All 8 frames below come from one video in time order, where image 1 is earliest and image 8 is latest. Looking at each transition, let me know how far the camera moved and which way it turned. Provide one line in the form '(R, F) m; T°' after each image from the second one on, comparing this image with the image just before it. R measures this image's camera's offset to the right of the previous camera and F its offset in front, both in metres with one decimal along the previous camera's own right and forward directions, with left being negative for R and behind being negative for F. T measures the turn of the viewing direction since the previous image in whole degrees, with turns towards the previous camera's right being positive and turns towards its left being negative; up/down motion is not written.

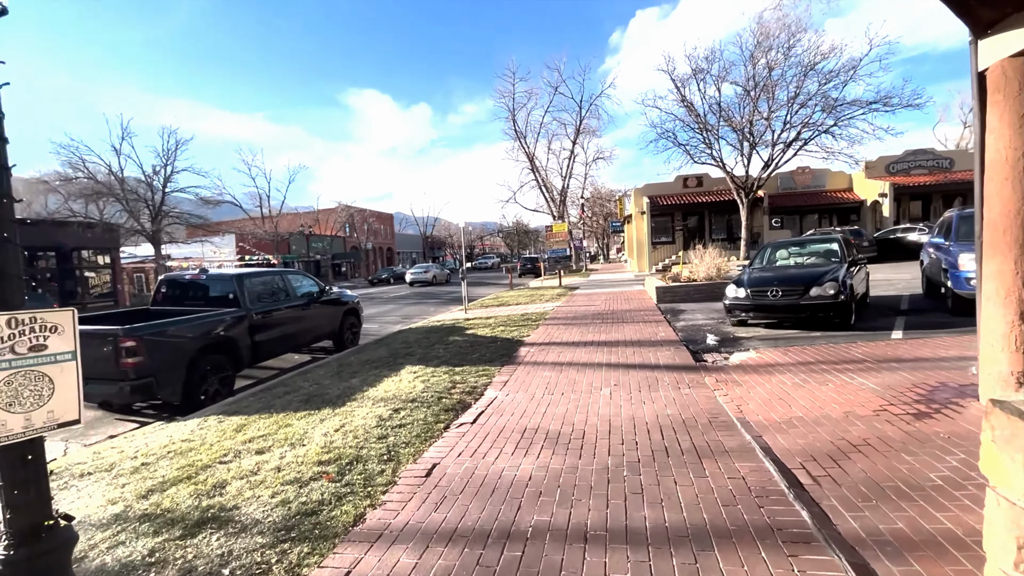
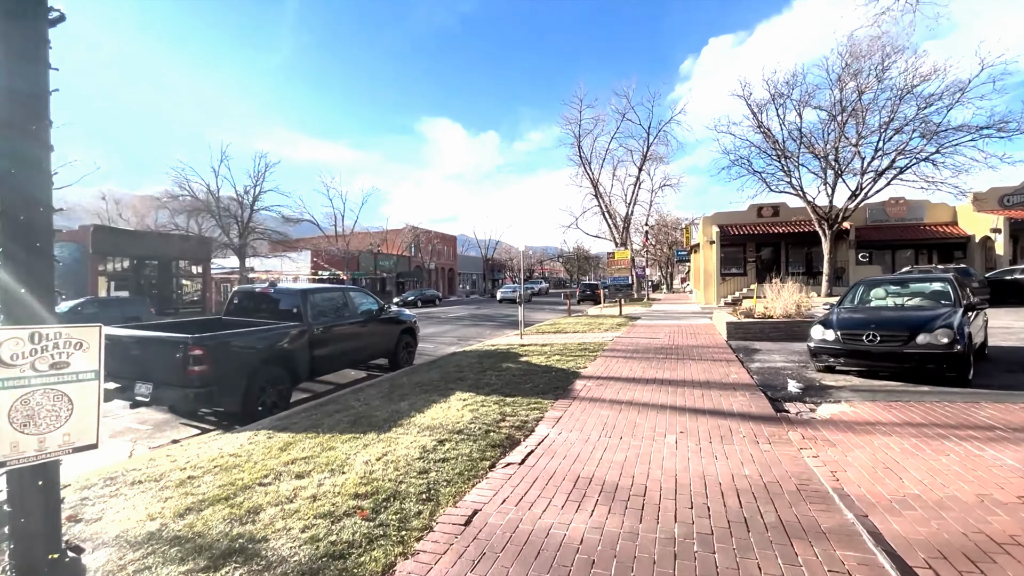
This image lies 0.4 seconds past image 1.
(0.0, +0.3) m; -7°
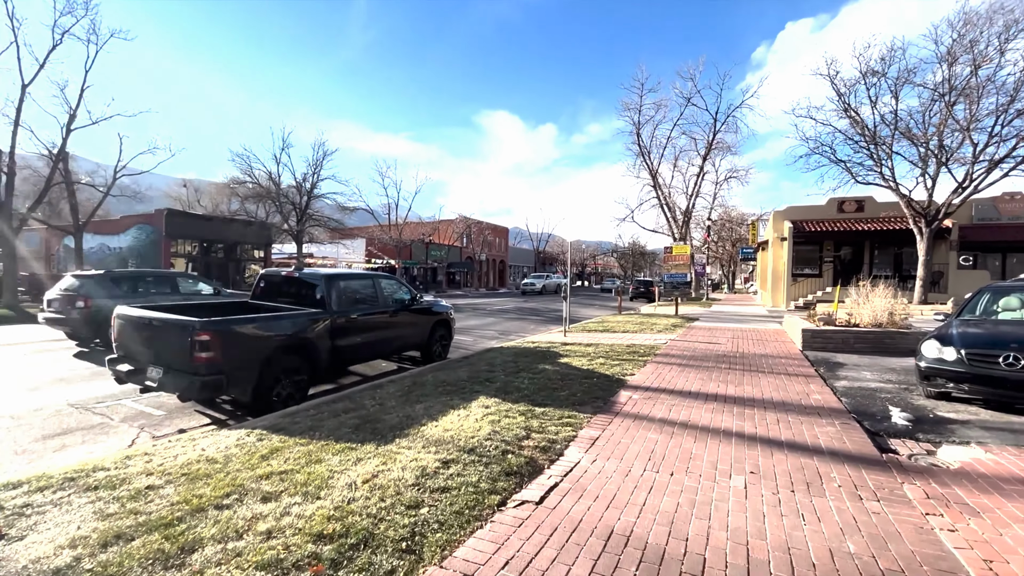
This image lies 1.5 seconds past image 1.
(+0.2, +0.9) m; -6°
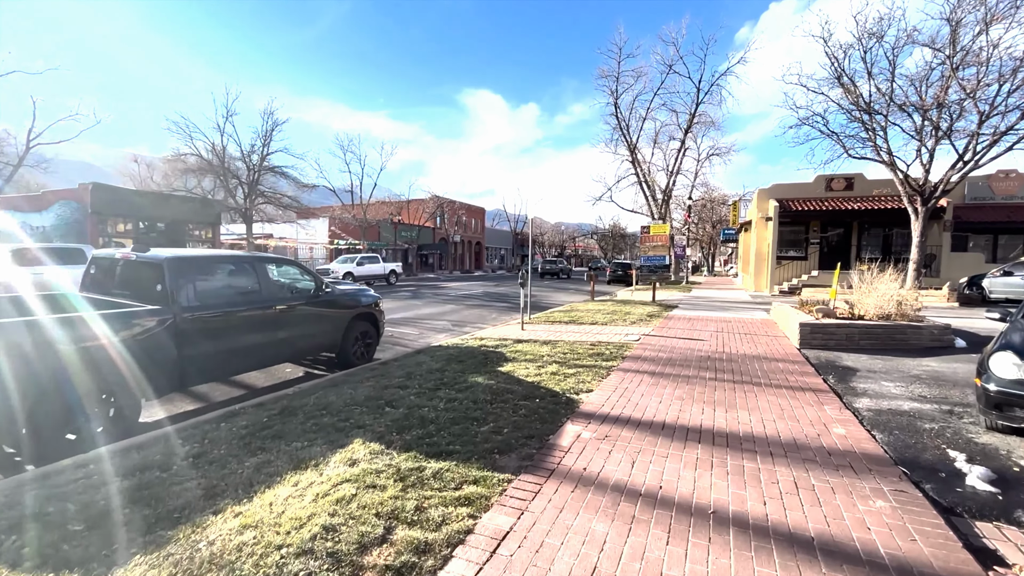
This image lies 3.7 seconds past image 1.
(+0.8, +1.9) m; +2°
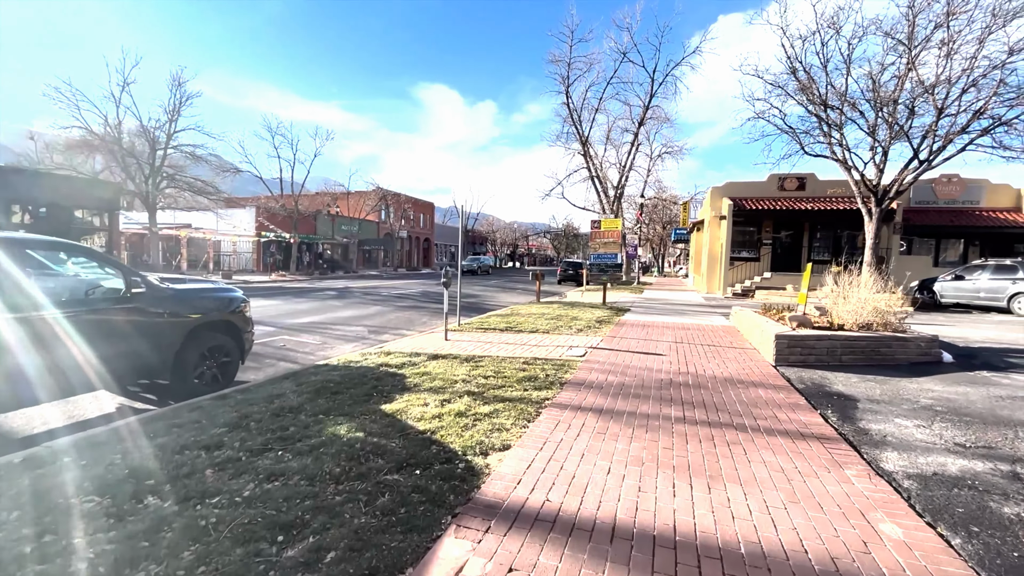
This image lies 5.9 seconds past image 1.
(+0.6, +1.9) m; +6°
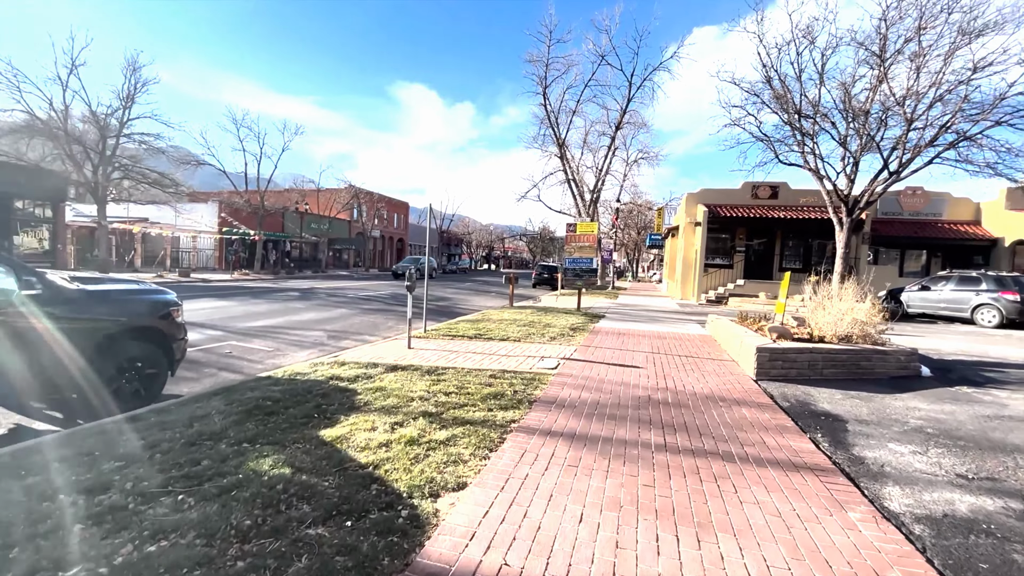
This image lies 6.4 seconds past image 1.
(+0.1, +0.5) m; +3°
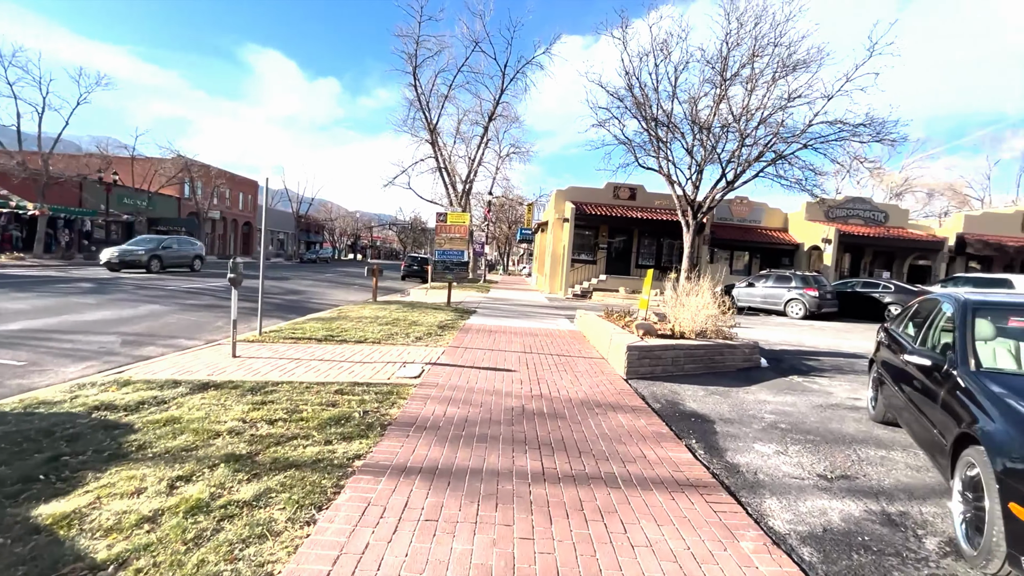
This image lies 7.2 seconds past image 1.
(+0.2, +0.8) m; +16°
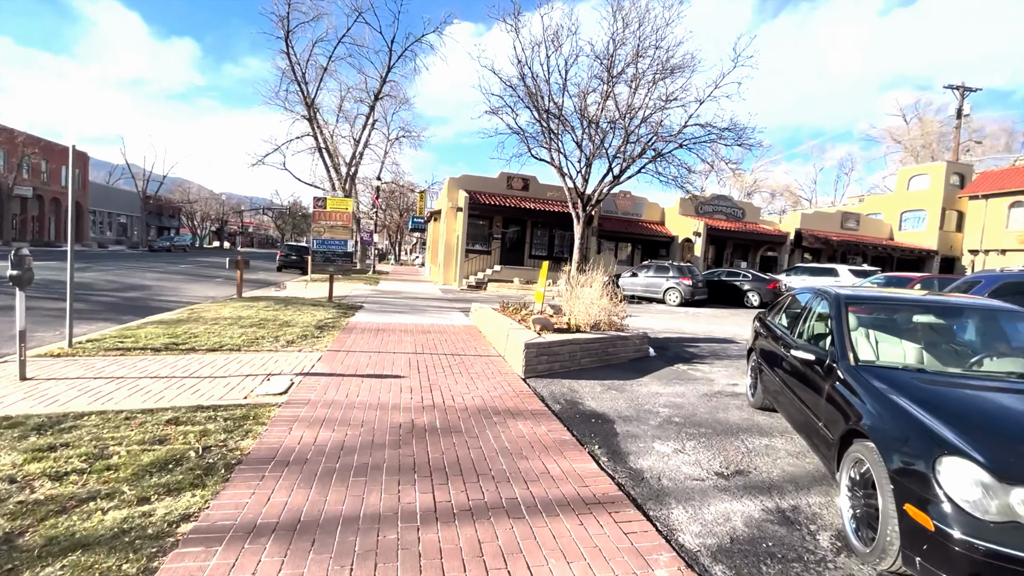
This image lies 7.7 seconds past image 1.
(+0.1, +0.5) m; +13°
